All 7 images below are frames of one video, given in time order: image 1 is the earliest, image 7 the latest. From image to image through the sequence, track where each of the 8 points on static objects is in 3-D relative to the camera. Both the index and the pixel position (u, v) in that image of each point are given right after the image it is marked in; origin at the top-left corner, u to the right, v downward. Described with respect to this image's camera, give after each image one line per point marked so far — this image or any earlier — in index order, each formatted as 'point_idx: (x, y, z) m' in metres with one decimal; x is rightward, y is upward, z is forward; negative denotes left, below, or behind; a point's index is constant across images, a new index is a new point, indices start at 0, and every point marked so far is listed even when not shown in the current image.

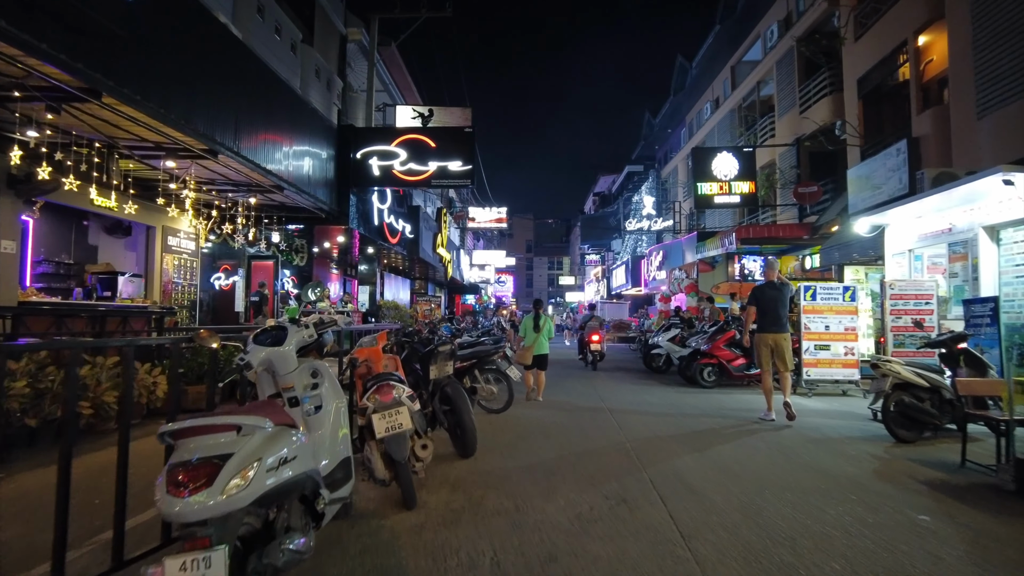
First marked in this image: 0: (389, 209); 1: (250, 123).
0: (-3.0, +1.9, +16.2) m
1: (-3.7, +2.4, +9.6) m
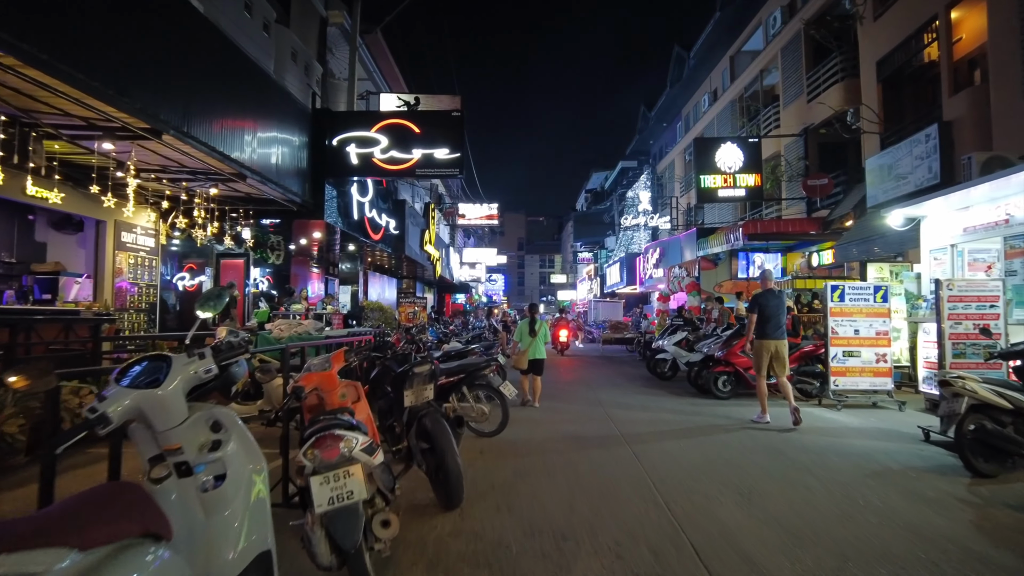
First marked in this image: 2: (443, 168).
0: (-3.2, +1.9, +15.0) m
1: (-3.8, +2.3, +8.4) m
2: (-1.3, +2.2, +12.1) m
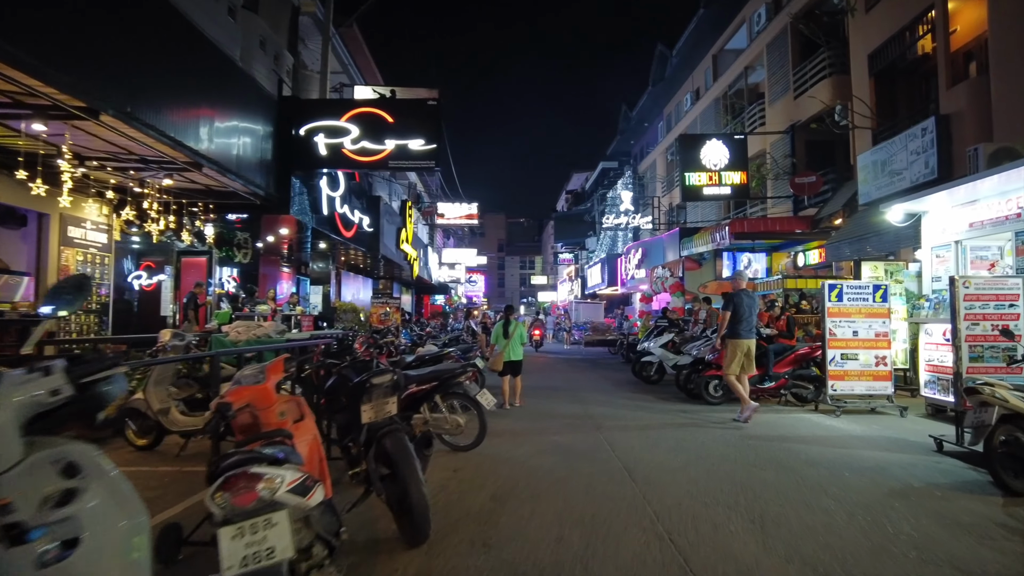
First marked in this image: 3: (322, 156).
0: (-3.6, +1.9, +14.2) m
1: (-4.1, +2.4, +7.6) m
2: (-1.6, +2.2, +11.4) m
3: (-3.2, +2.3, +11.3) m
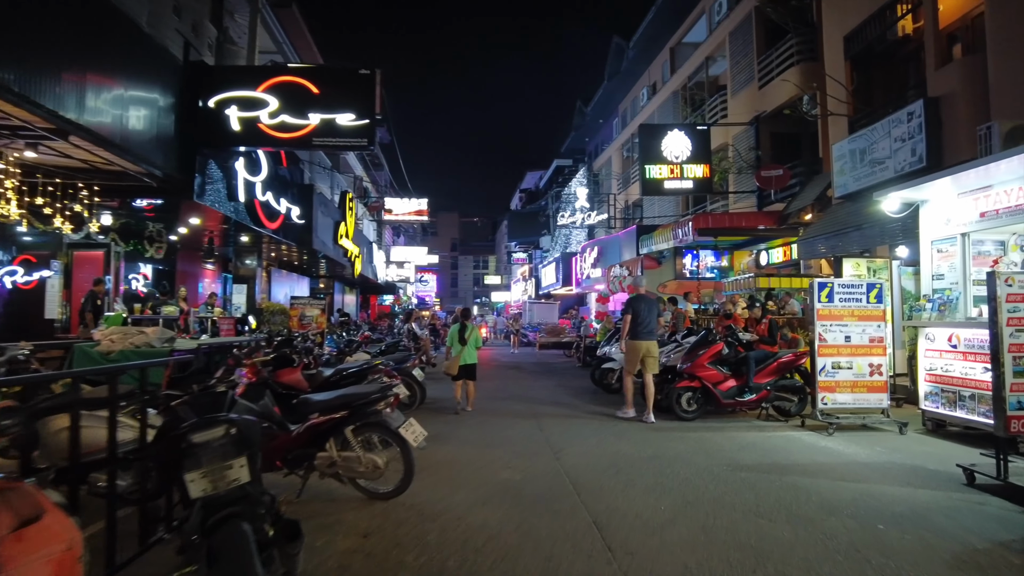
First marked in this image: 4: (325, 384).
0: (-4.6, +2.0, +12.5) m
1: (-4.6, +2.4, +5.9) m
2: (-2.4, +2.3, +9.9) m
3: (-4.1, +2.3, +9.7) m
4: (-1.9, -1.0, +6.7) m
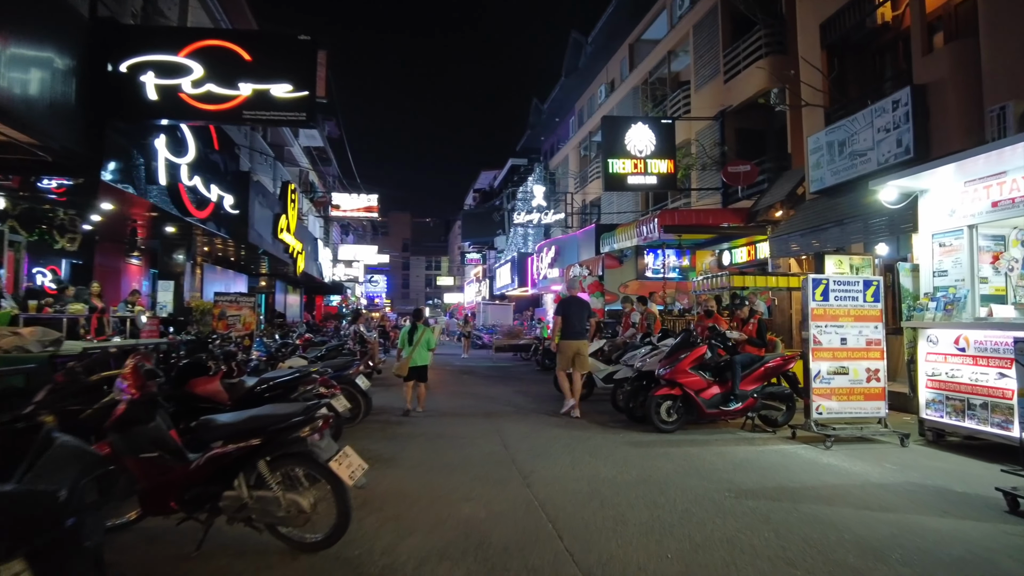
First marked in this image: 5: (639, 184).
0: (-5.4, +2.0, +11.2) m
1: (-4.9, +2.5, +4.6) m
2: (-3.0, +2.3, +8.7) m
3: (-4.6, +2.3, +8.4) m
4: (-2.2, -0.9, +5.6) m
5: (+3.2, +2.6, +16.4) m
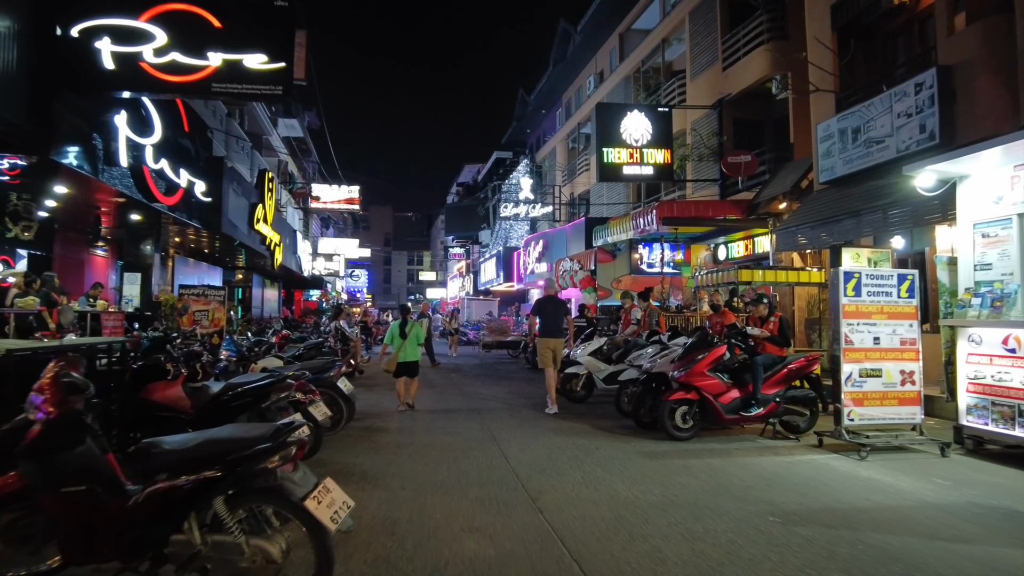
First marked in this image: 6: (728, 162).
0: (-5.5, +2.1, +10.3) m
1: (-4.8, +2.5, +3.7) m
2: (-3.0, +2.4, +7.9) m
3: (-4.6, +2.4, +7.5) m
4: (-2.2, -0.8, +4.8) m
5: (+2.9, +2.7, +15.7) m
6: (+4.6, +2.7, +13.9) m
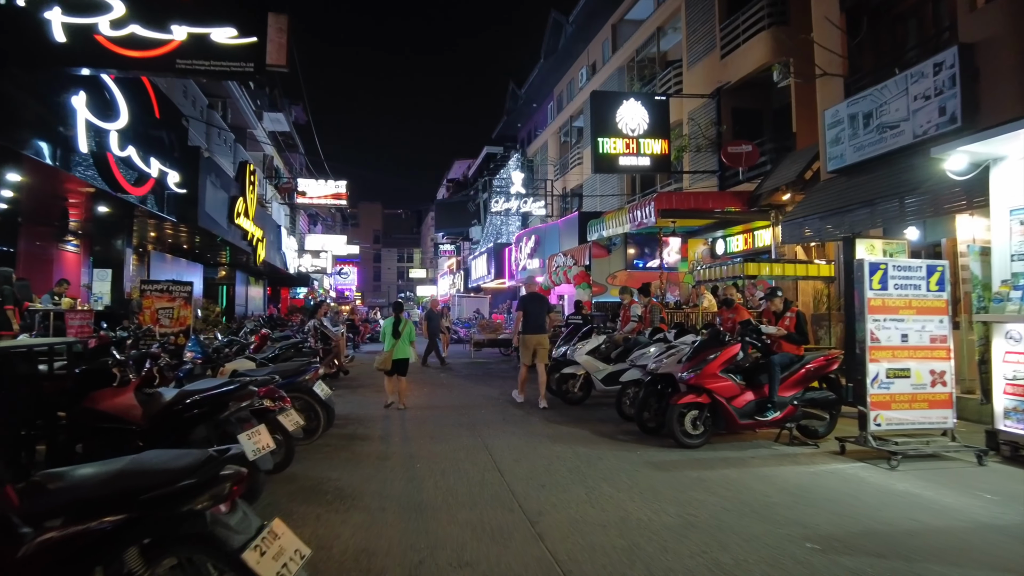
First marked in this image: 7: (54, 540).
0: (-5.6, +2.2, +9.6) m
1: (-4.8, +2.6, +3.0) m
2: (-3.1, +2.5, +7.2) m
3: (-4.7, +2.5, +6.8) m
4: (-2.2, -0.8, +4.2) m
5: (+2.7, +2.8, +15.2) m
6: (+4.4, +2.8, +13.4) m
7: (-1.3, -0.8, +2.0) m
